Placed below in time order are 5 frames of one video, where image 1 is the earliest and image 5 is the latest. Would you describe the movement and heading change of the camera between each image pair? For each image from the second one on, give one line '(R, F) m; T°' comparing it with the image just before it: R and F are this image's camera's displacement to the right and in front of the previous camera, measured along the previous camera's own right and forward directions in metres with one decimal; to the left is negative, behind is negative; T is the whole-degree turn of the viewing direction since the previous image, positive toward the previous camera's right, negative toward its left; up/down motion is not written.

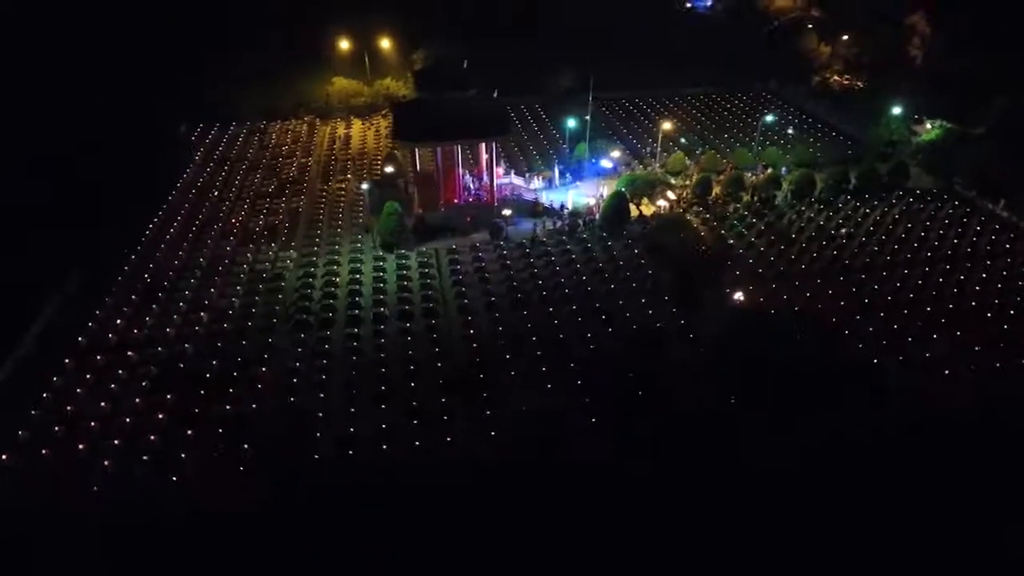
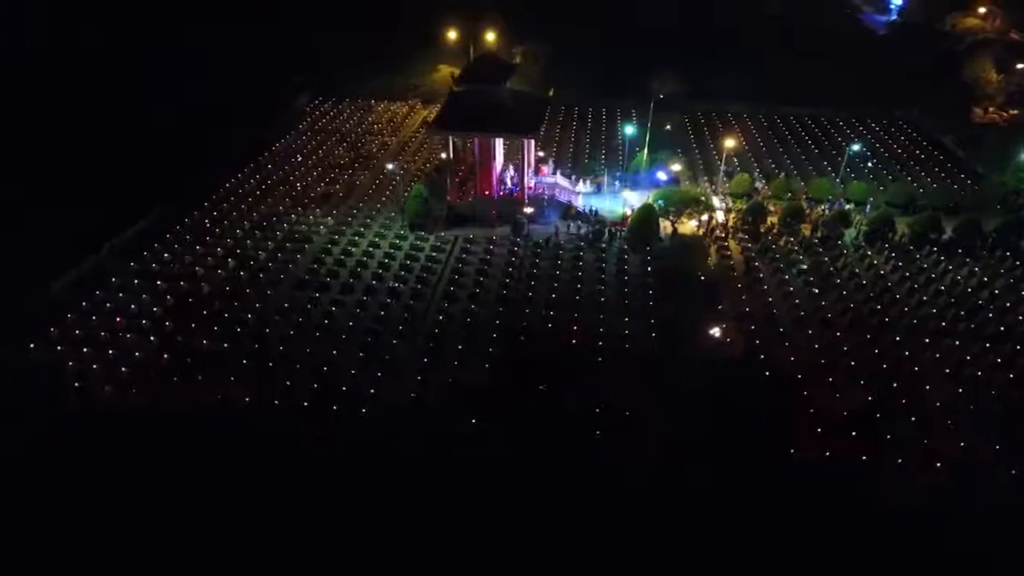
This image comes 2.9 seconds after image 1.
(+4.2, +0.4) m; -17°
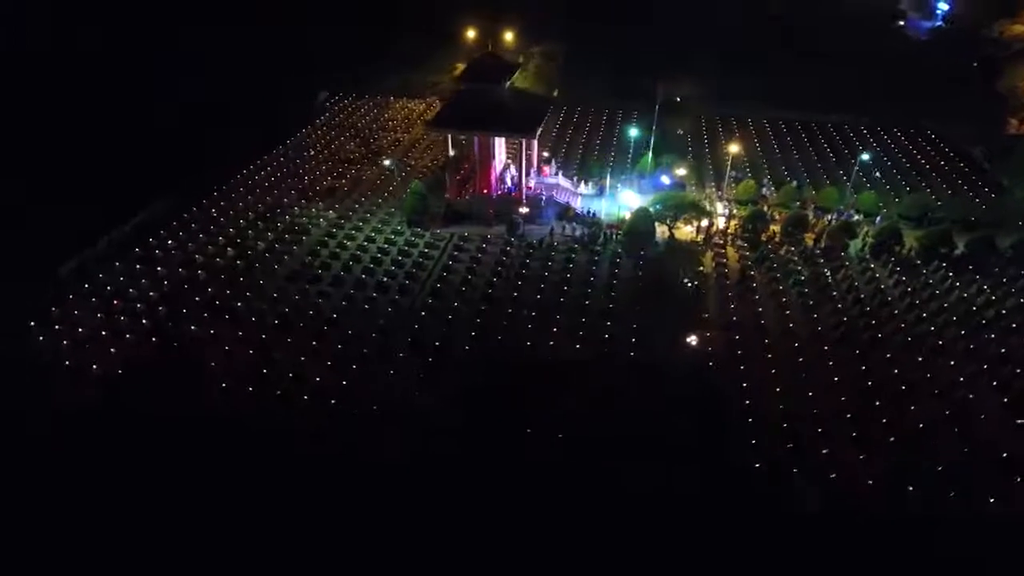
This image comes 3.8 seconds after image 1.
(+1.2, +0.1) m; -4°
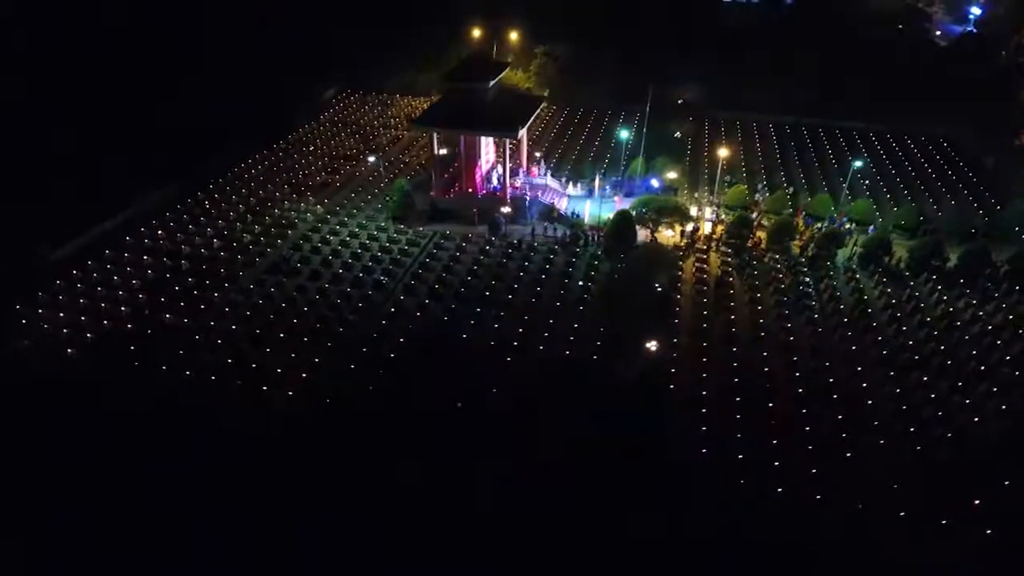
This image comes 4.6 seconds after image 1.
(+1.3, +0.1) m; -4°
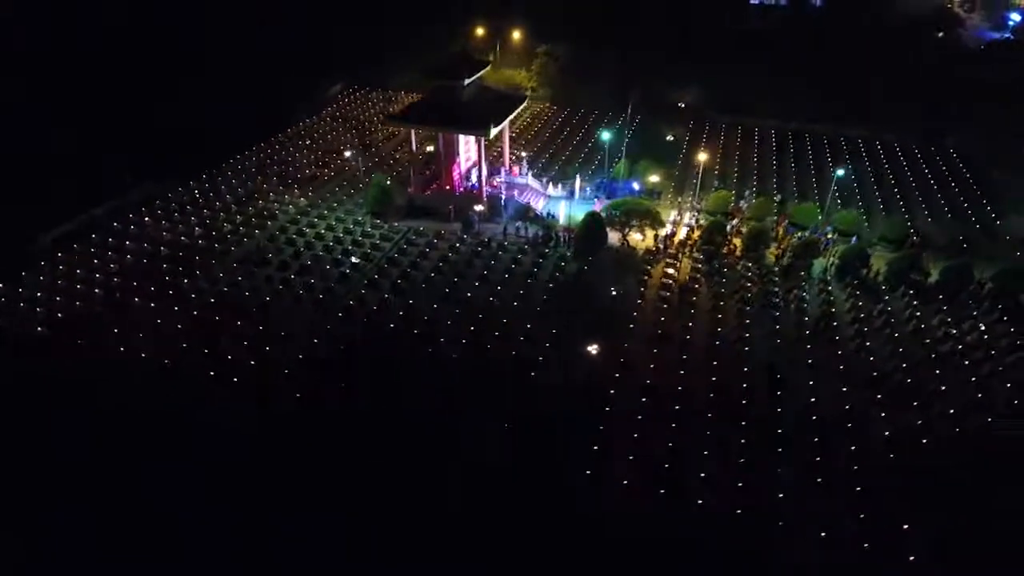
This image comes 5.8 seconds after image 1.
(+1.7, +0.1) m; -4°
